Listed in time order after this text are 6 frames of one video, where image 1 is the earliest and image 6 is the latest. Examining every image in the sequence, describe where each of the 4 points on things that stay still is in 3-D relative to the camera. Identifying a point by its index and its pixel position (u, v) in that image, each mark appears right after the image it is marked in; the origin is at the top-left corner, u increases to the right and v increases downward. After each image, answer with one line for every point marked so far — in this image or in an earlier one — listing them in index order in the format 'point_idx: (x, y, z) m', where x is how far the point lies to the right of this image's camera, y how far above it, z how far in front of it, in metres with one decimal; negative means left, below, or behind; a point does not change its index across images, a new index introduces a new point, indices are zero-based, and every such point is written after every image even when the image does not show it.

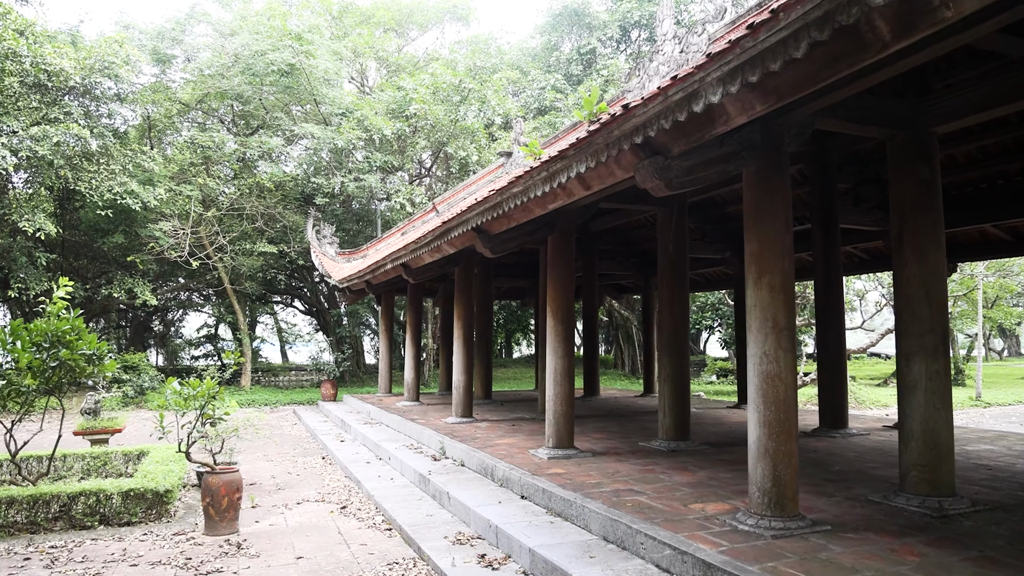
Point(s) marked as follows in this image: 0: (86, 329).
0: (-2.9, -0.3, +5.5) m
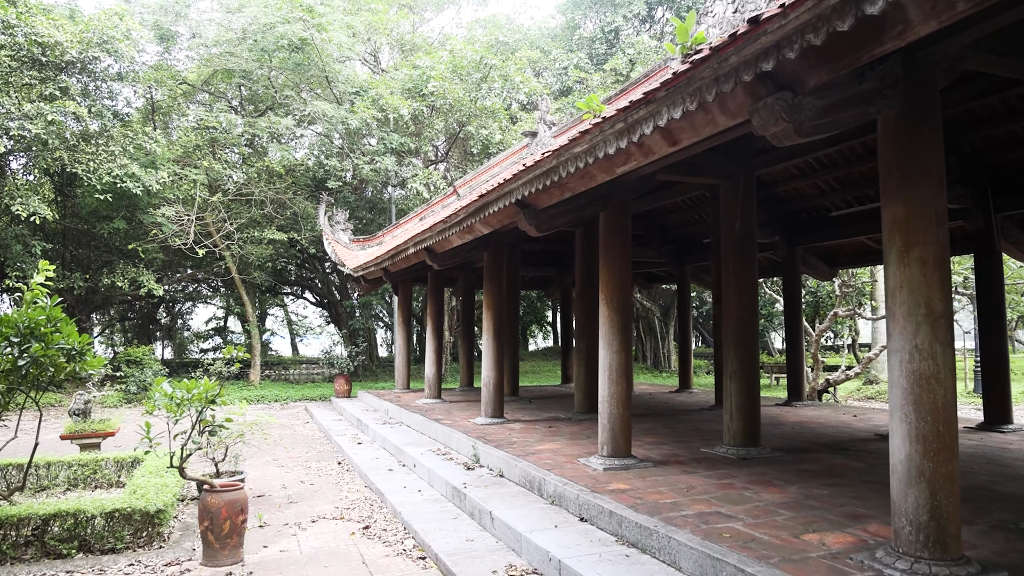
0: (-2.6, -0.2, +4.7) m
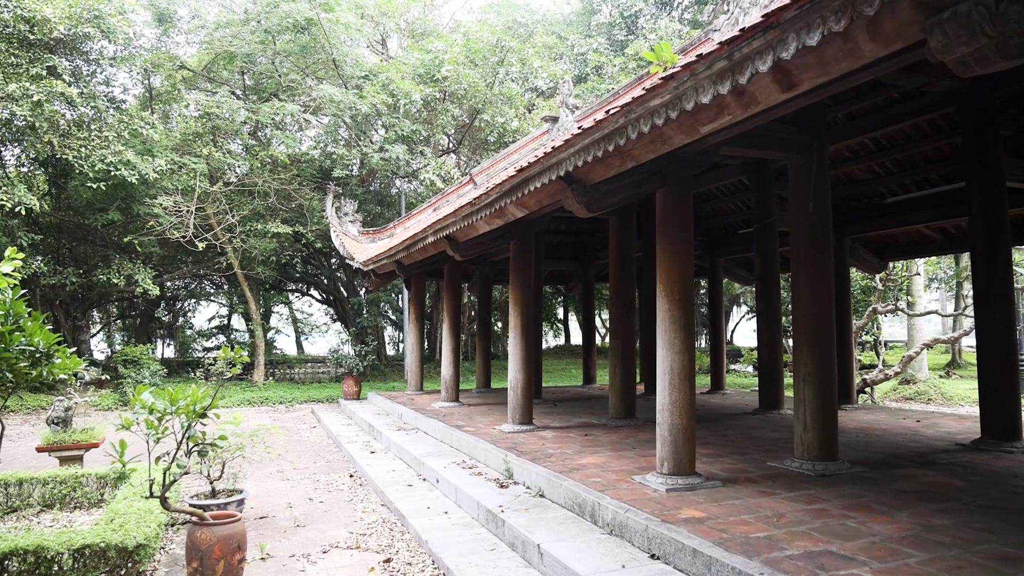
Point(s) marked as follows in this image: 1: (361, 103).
0: (-2.4, -0.1, +4.0) m
1: (-2.5, +3.1, +13.5) m
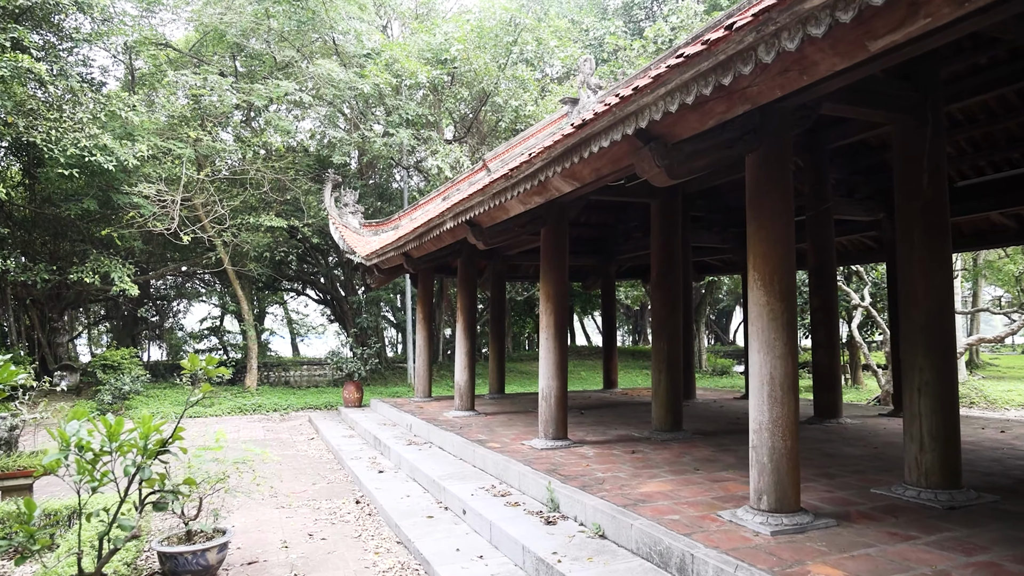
0: (-2.1, -0.1, +3.0) m
1: (-2.4, +3.2, +12.5) m
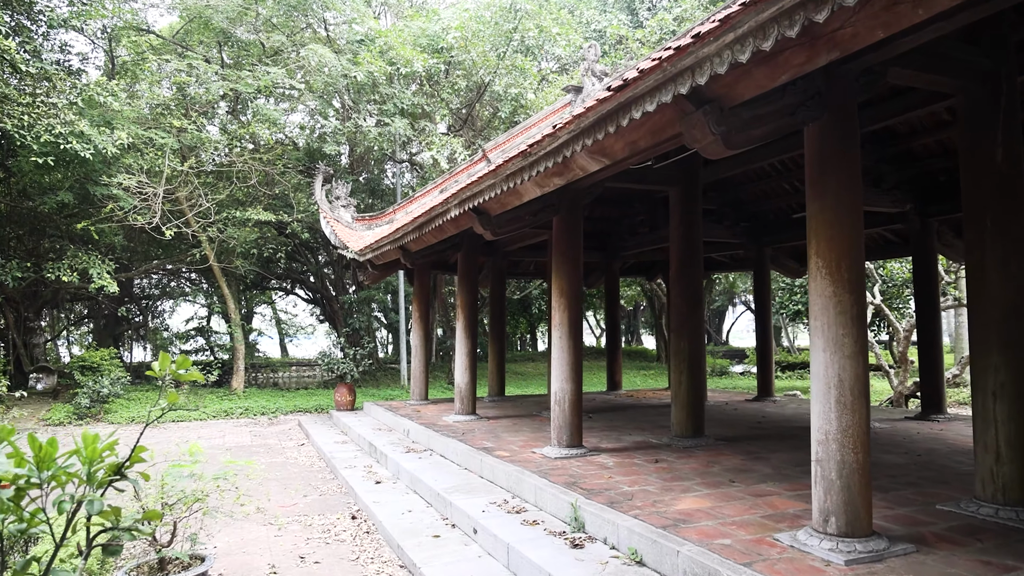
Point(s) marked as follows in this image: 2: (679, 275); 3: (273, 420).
0: (-2.0, 0.0, +2.4) m
1: (-2.4, +3.2, +12.0) m
2: (+1.3, +0.1, +6.2) m
3: (-3.4, -1.9, +11.4) m
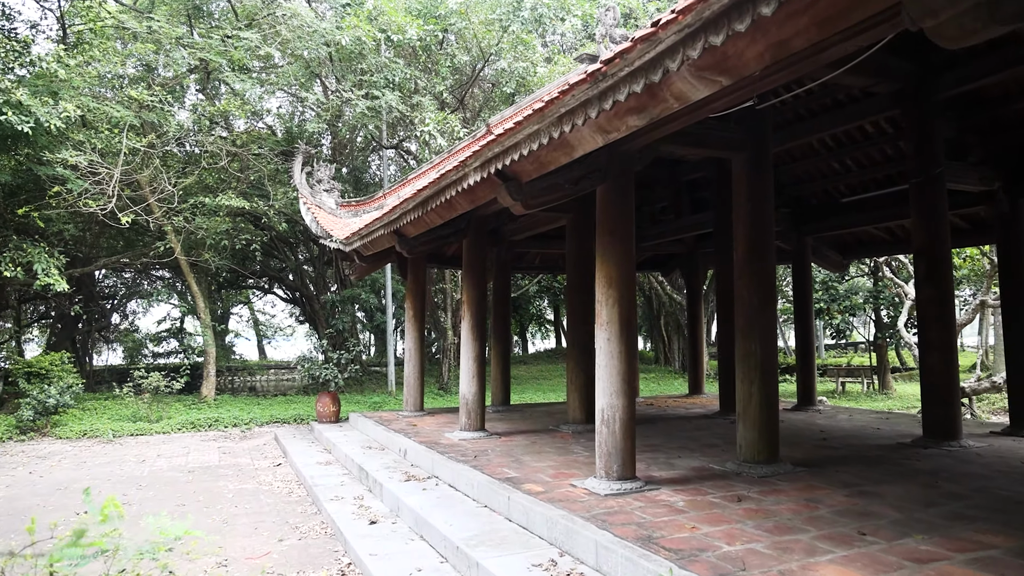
0: (-1.7, 0.0, +1.2) m
1: (-2.3, +3.3, +10.7) m
2: (+1.5, +0.2, +5.0) m
3: (-3.3, -1.8, +10.1) m
